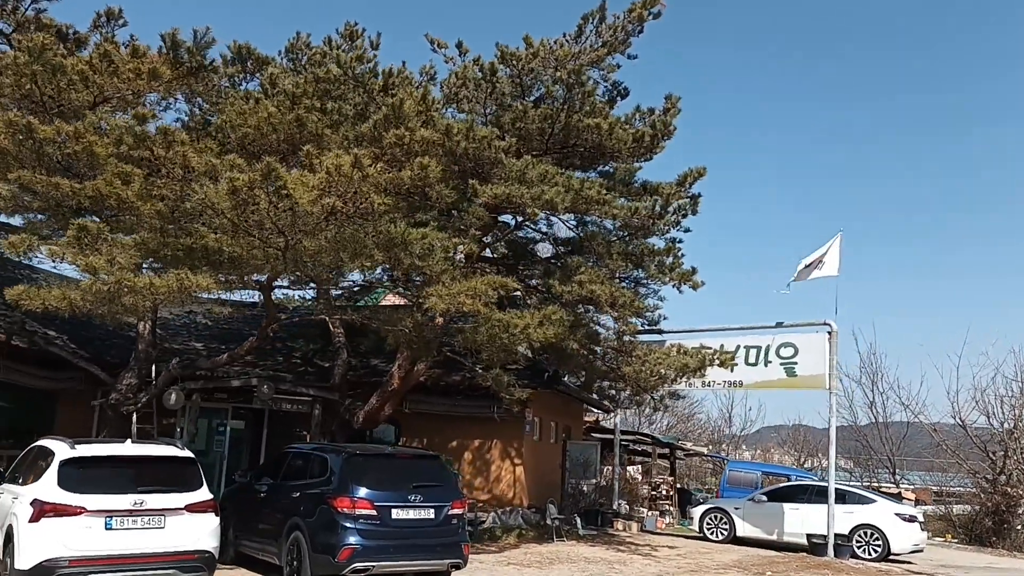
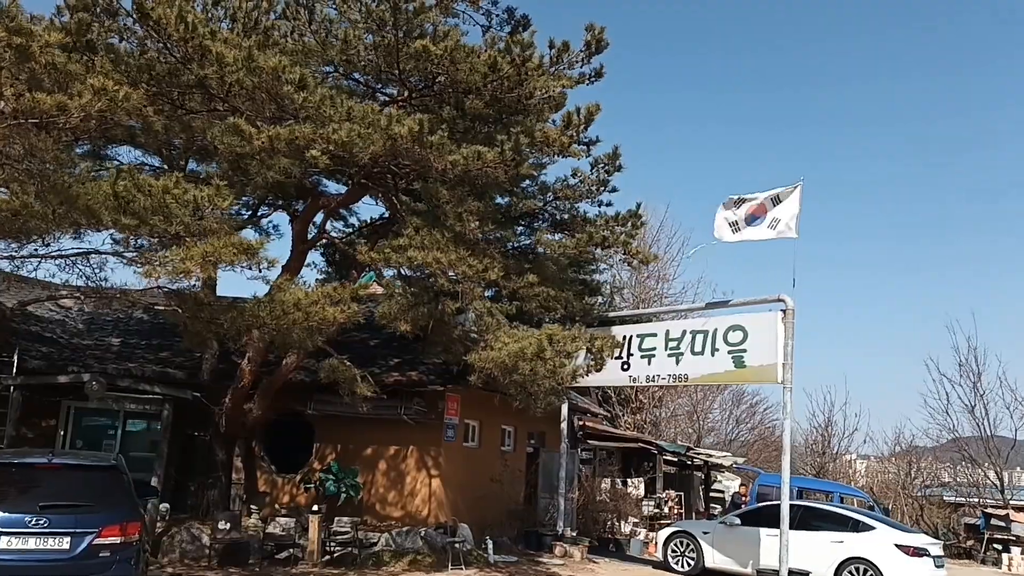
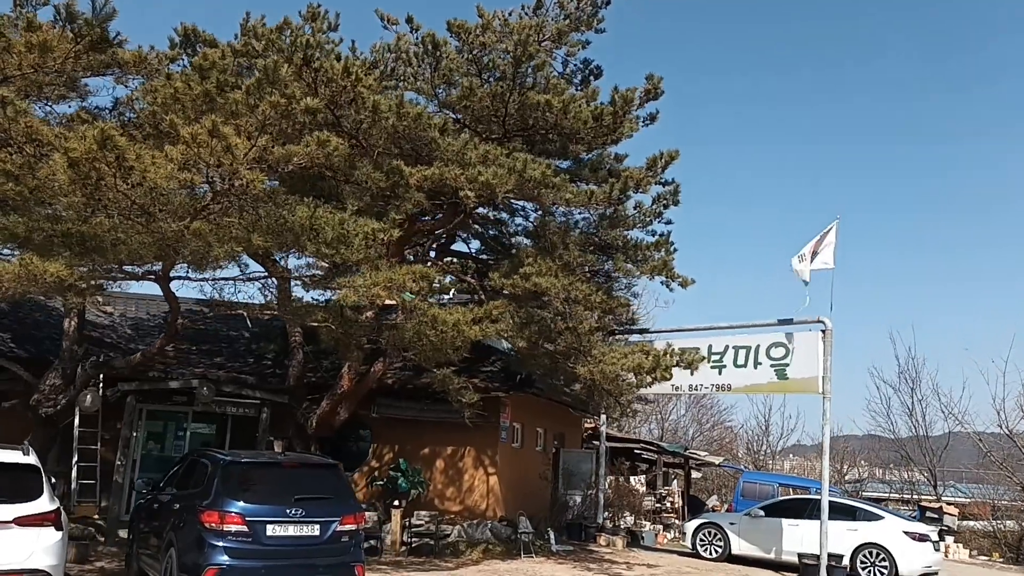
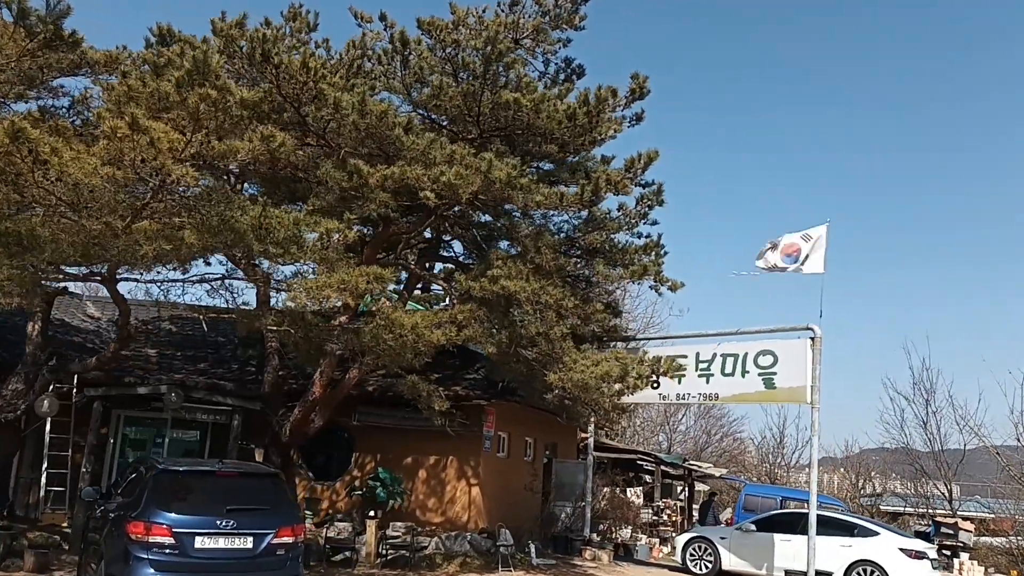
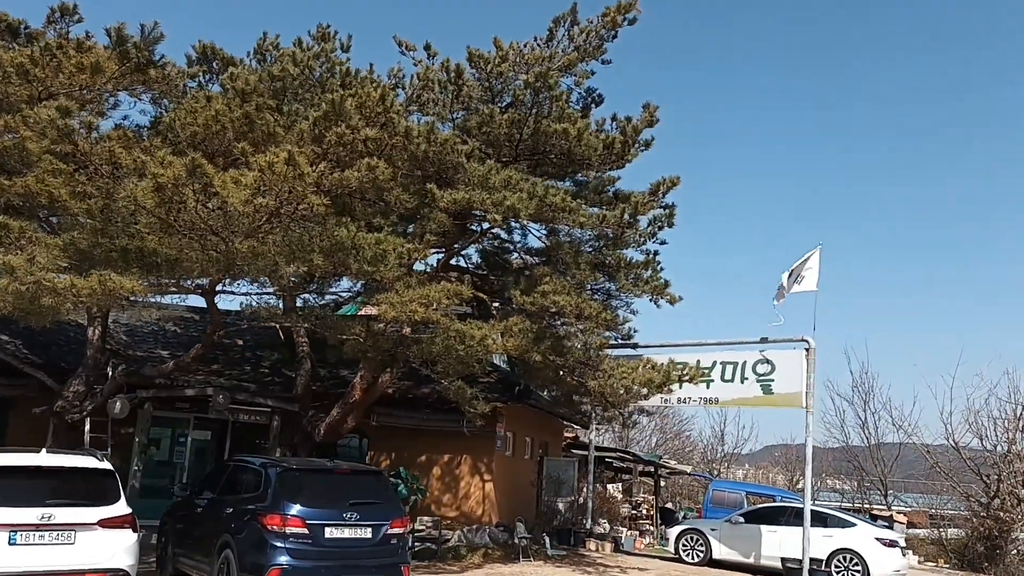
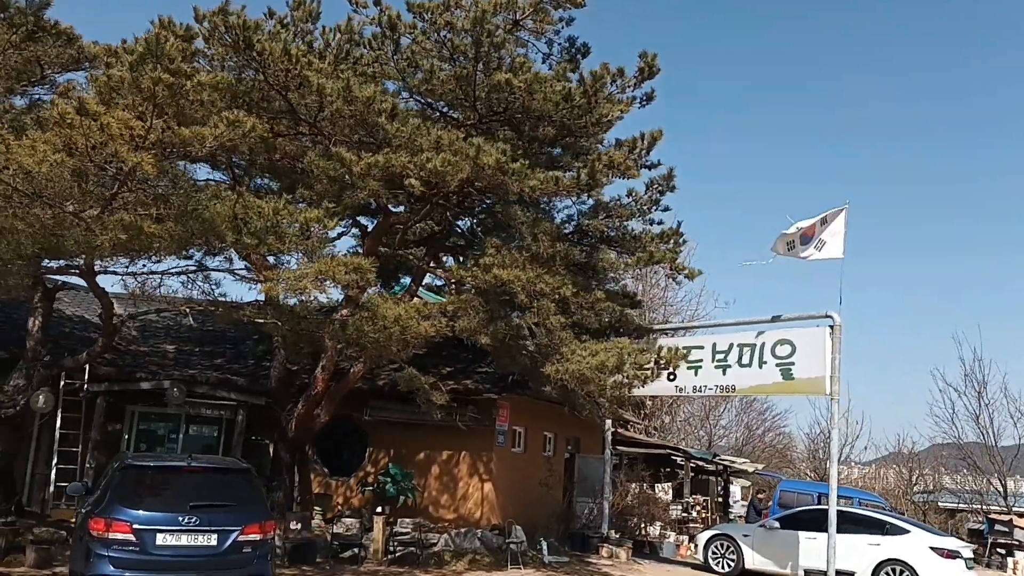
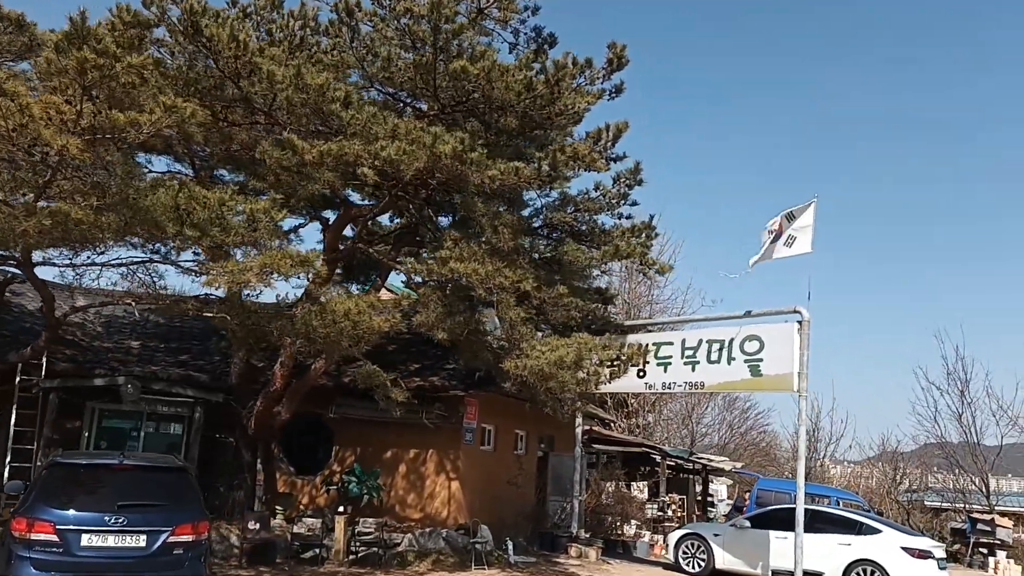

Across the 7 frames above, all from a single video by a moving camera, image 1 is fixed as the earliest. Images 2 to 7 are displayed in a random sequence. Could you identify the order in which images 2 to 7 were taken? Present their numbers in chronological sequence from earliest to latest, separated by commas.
5, 3, 4, 6, 7, 2
